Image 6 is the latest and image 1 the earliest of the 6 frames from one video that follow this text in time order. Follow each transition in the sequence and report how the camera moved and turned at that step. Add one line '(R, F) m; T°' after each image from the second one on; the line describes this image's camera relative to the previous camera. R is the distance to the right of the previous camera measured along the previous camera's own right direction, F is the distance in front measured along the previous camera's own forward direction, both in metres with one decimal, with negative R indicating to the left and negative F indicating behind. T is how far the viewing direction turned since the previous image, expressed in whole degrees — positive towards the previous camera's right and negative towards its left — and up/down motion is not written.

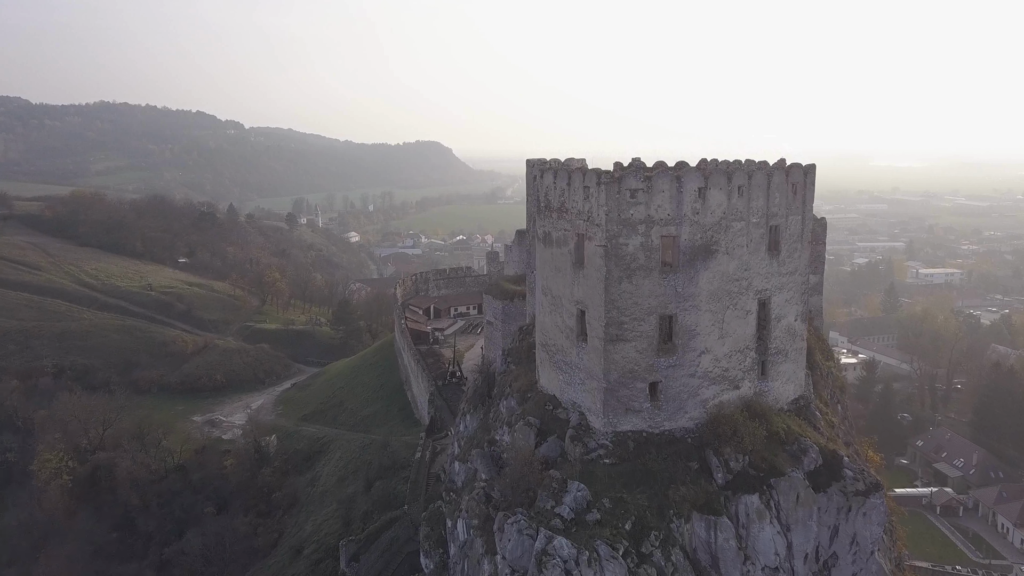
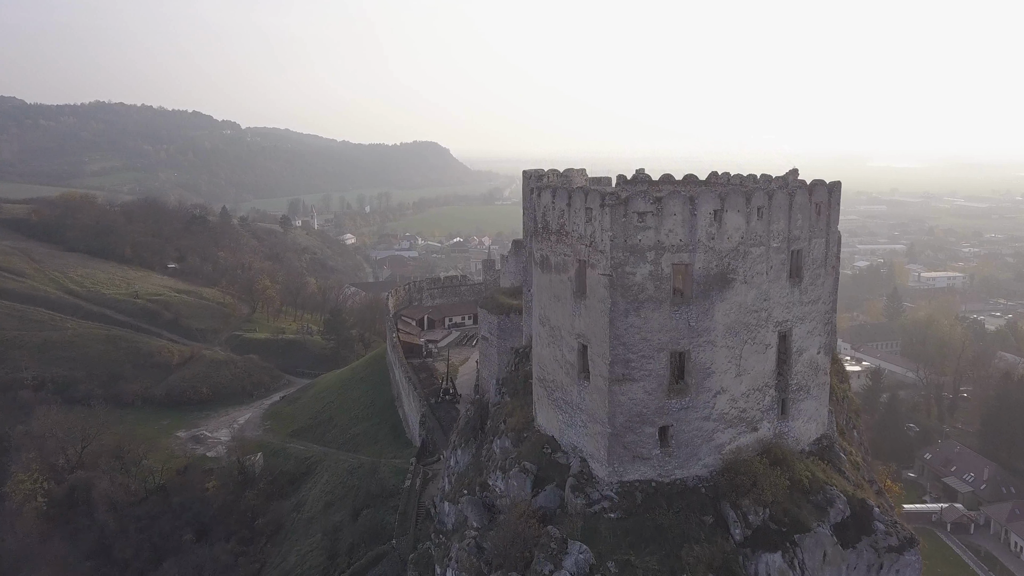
(+0.1, +1.1) m; 0°
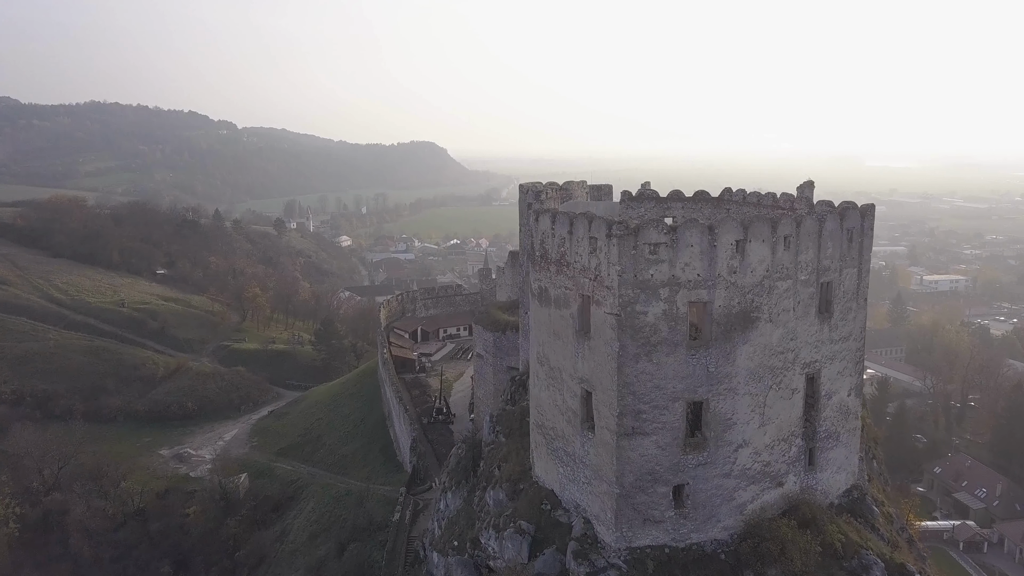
(+0.1, +1.2) m; 0°
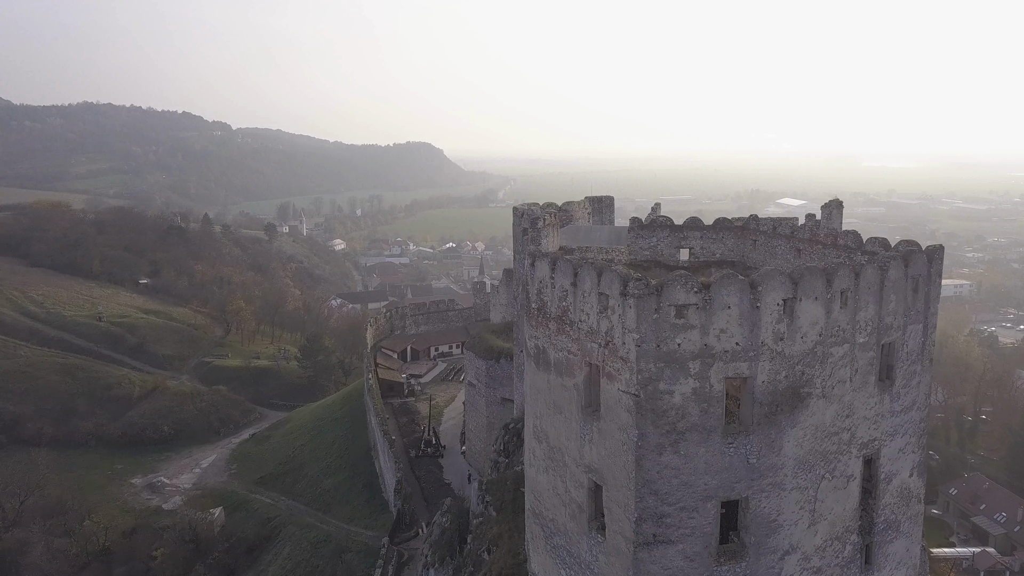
(+0.1, +1.7) m; 0°
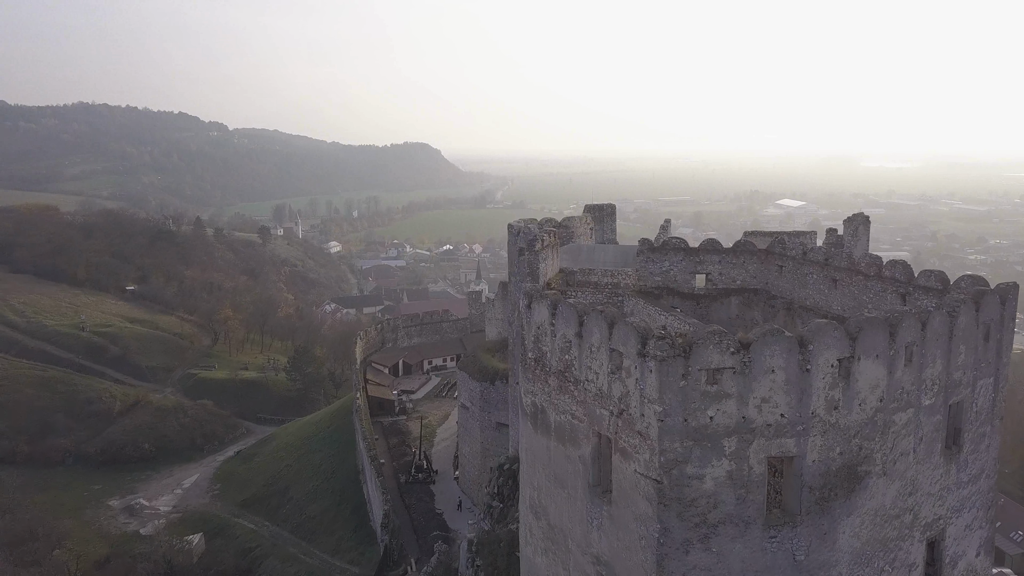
(+0.1, +1.3) m; 0°
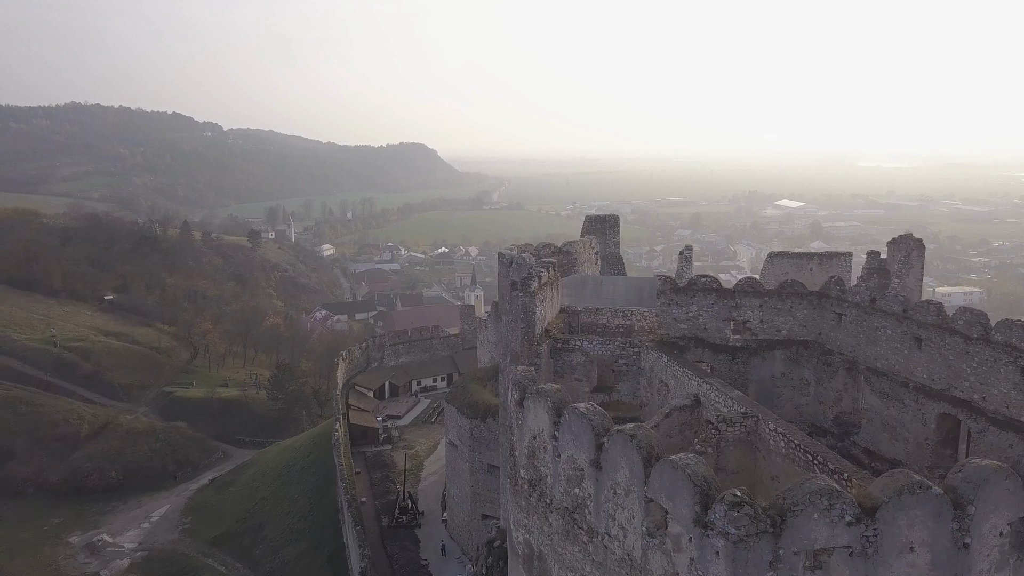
(+0.1, +2.0) m; 0°
